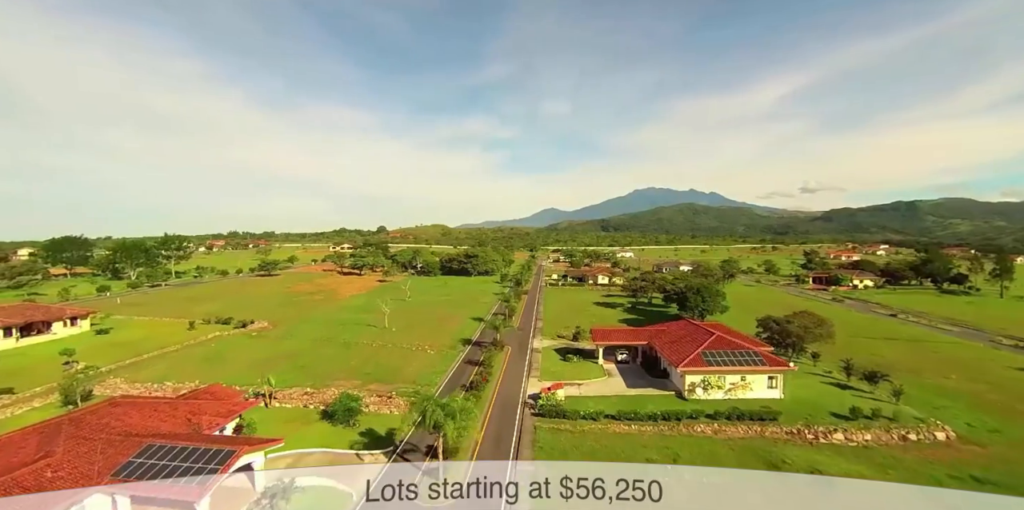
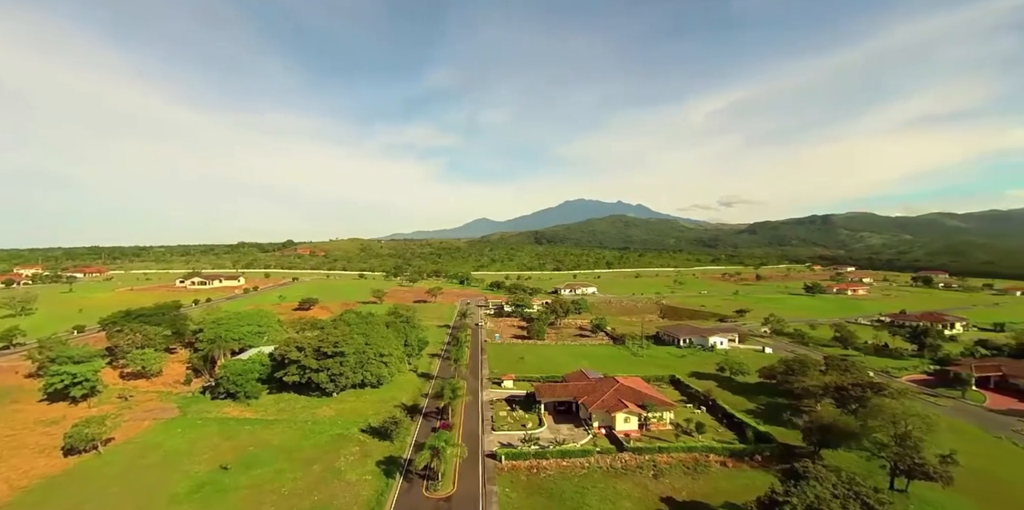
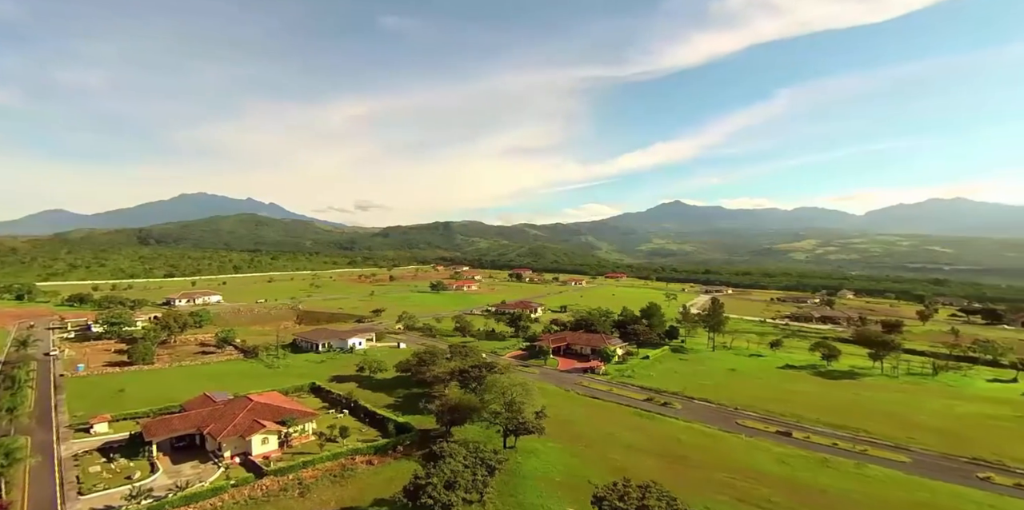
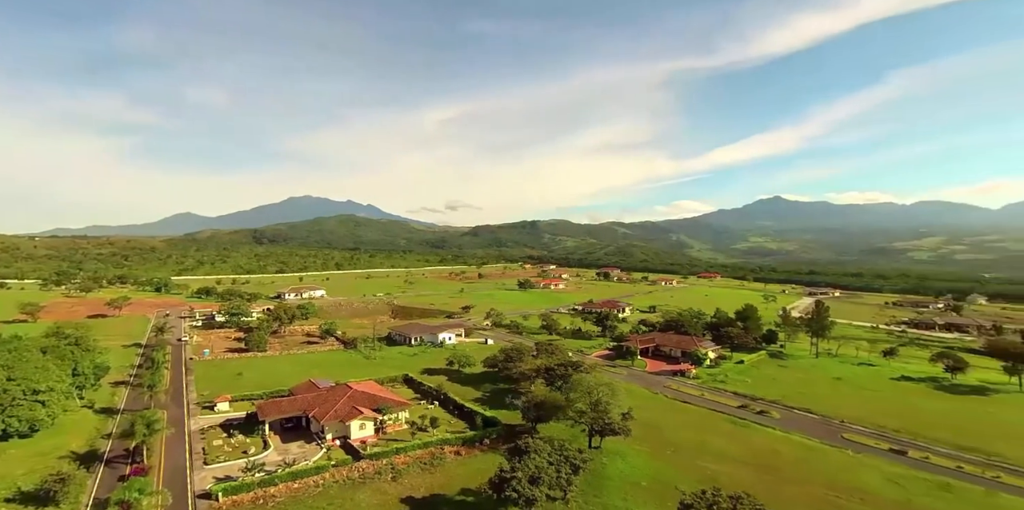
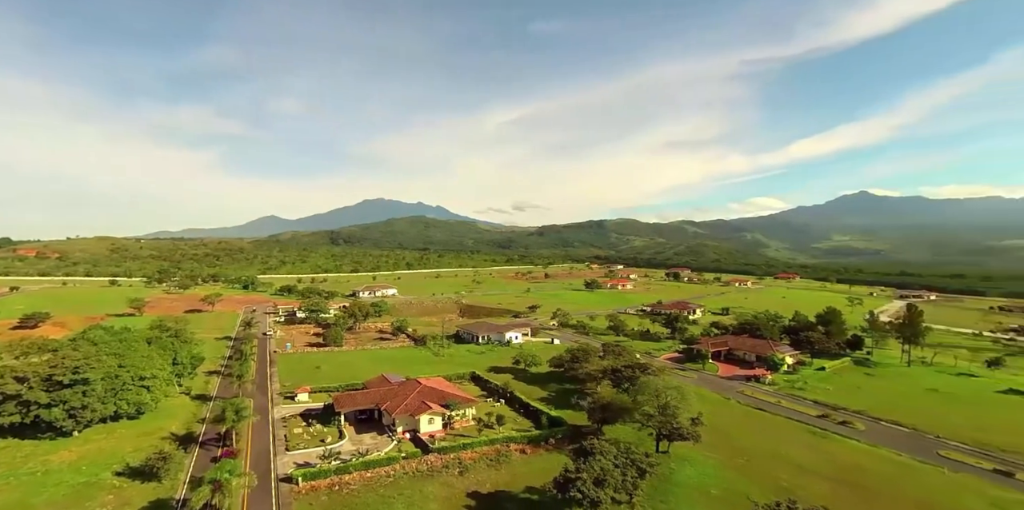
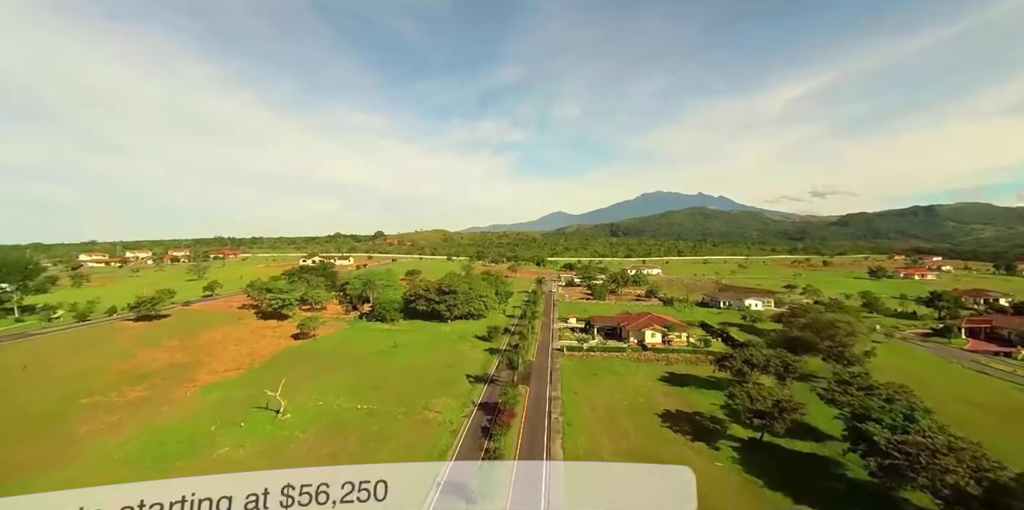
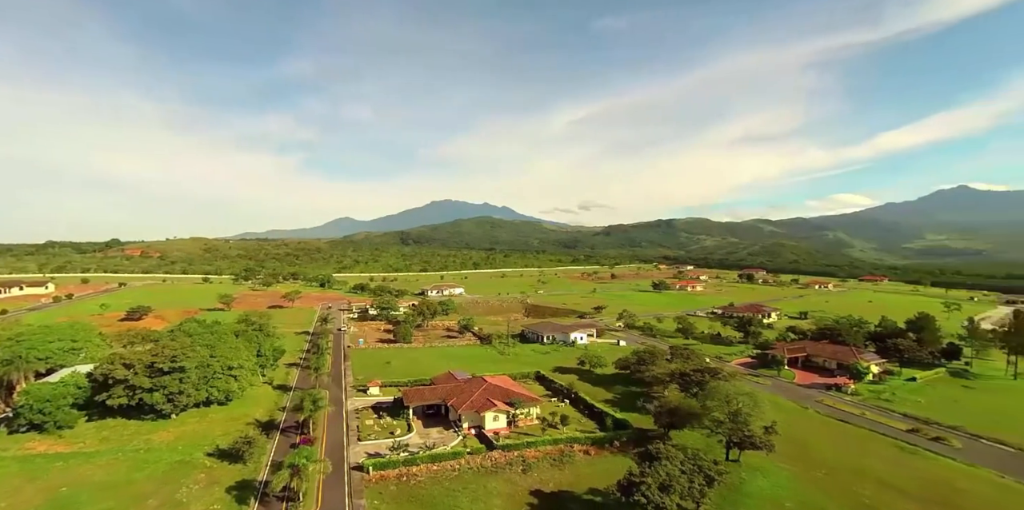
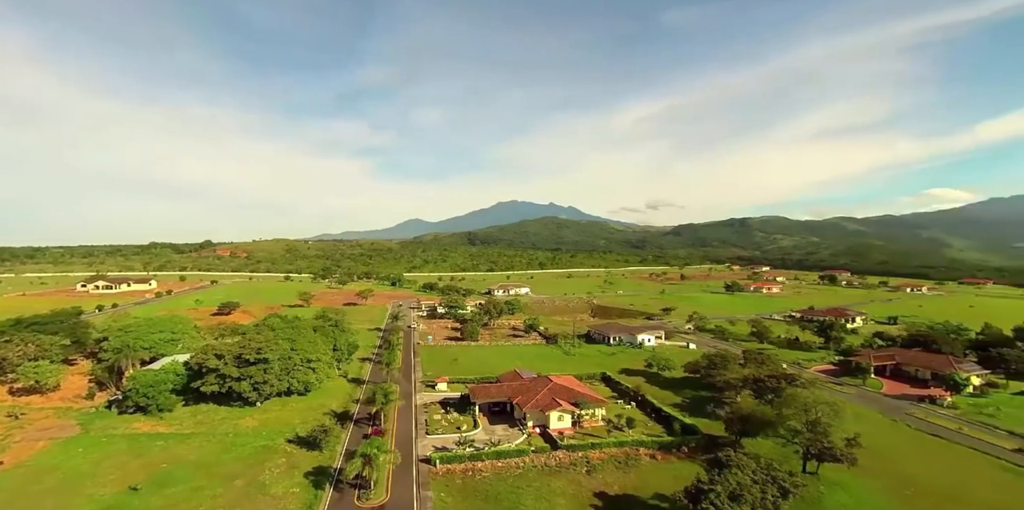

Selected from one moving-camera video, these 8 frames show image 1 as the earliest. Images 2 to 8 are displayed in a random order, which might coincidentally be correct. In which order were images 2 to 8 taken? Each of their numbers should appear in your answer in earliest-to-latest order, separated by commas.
6, 2, 8, 7, 5, 4, 3
